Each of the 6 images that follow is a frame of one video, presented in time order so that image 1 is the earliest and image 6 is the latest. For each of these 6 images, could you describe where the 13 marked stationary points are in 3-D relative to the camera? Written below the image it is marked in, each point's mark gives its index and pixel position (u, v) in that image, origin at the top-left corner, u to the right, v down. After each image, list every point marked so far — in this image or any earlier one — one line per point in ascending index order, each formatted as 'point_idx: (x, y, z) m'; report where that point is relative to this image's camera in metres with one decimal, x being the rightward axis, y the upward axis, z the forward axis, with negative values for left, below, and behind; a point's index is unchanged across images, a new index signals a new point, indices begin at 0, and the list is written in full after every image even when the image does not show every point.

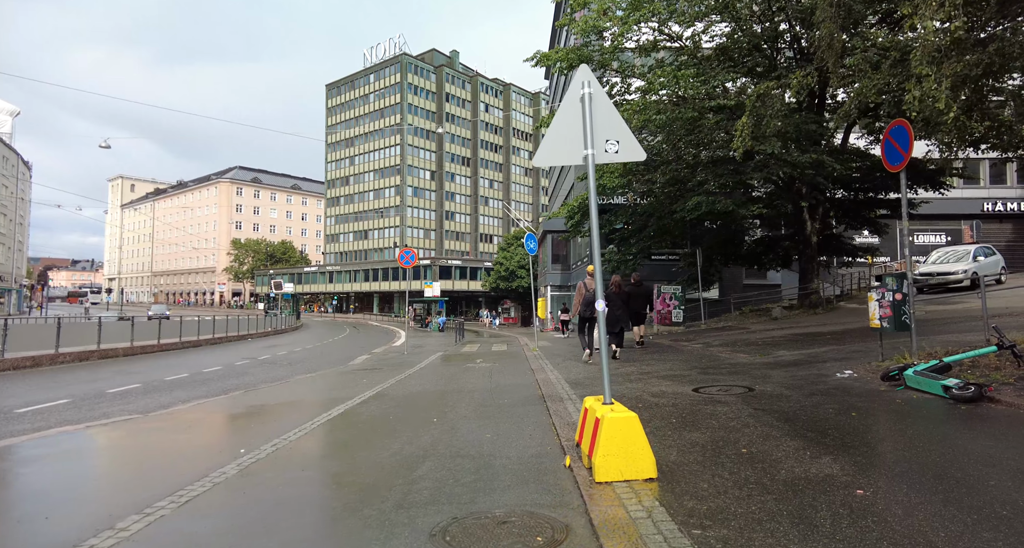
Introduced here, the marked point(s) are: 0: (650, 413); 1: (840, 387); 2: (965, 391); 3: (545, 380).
0: (+1.4, -1.4, +5.2) m
1: (+3.7, -1.3, +5.9) m
2: (+4.2, -1.1, +4.9) m
3: (+0.5, -1.7, +8.2) m
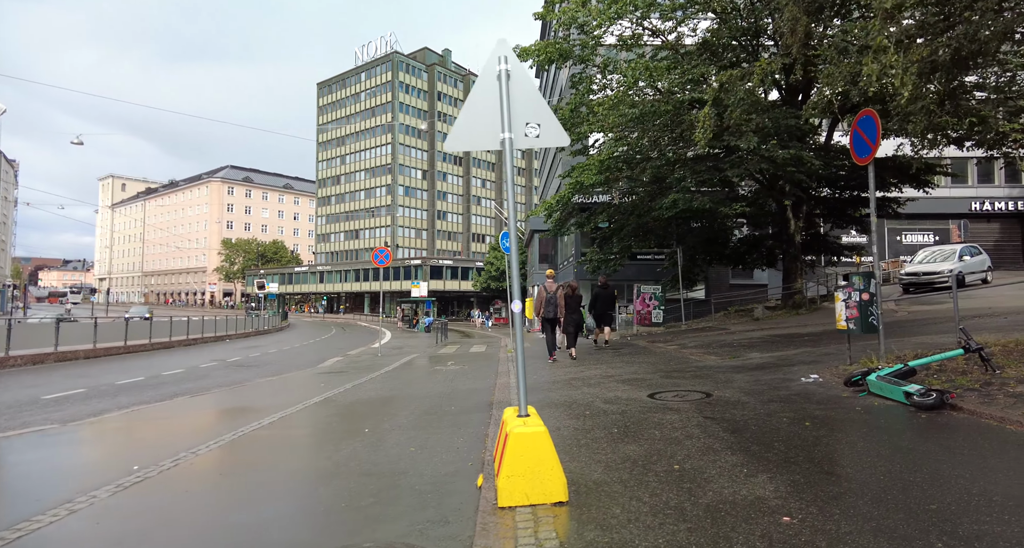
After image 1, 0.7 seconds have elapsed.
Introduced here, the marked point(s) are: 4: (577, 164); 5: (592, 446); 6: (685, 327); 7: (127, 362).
0: (+0.8, -1.4, +4.9) m
1: (+3.1, -1.3, +5.6) m
2: (+3.6, -1.1, +4.5) m
3: (-0.1, -1.7, +7.8) m
4: (+2.4, +4.0, +18.7) m
5: (+0.6, -1.3, +4.0) m
6: (+5.4, -1.6, +16.1) m
7: (-9.7, -2.2, +13.1) m
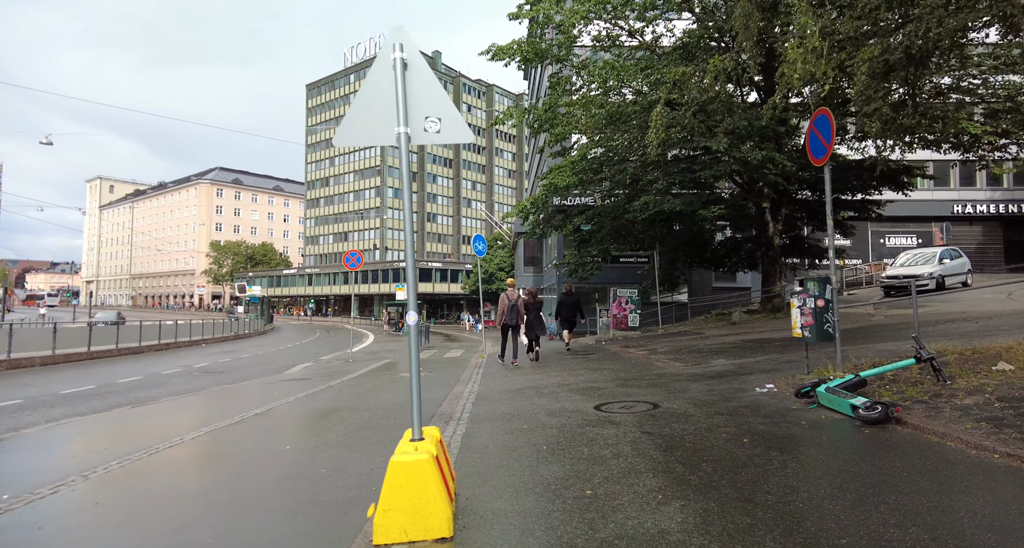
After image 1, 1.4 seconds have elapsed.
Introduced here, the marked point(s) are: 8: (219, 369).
0: (+0.1, -1.4, +4.6) m
1: (+2.5, -1.3, +5.3) m
2: (+3.0, -1.1, +4.3) m
3: (-0.8, -1.7, +7.5) m
4: (+1.6, +3.9, +18.4) m
5: (0.0, -1.4, +3.8) m
6: (+4.6, -1.8, +15.9) m
7: (-10.4, -2.3, +12.7) m
8: (-8.1, -2.6, +14.4) m
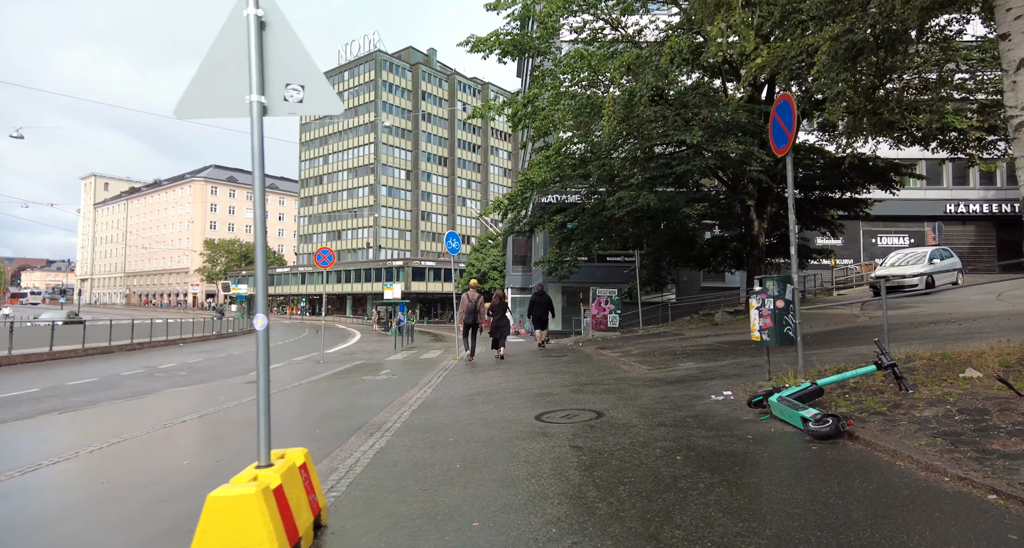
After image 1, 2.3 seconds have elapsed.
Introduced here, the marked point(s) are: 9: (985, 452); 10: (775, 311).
0: (-0.5, -1.4, +4.2) m
1: (+1.8, -1.3, +4.9) m
2: (+2.3, -1.1, +3.9) m
3: (-1.5, -1.7, +7.1) m
4: (+0.9, +3.9, +18.0) m
5: (-0.6, -1.4, +3.4) m
6: (+3.9, -1.7, +15.5) m
7: (-11.1, -2.3, +12.2) m
8: (-8.8, -2.6, +14.0) m
9: (+2.9, -1.1, +3.2) m
10: (+2.8, -0.4, +5.4) m
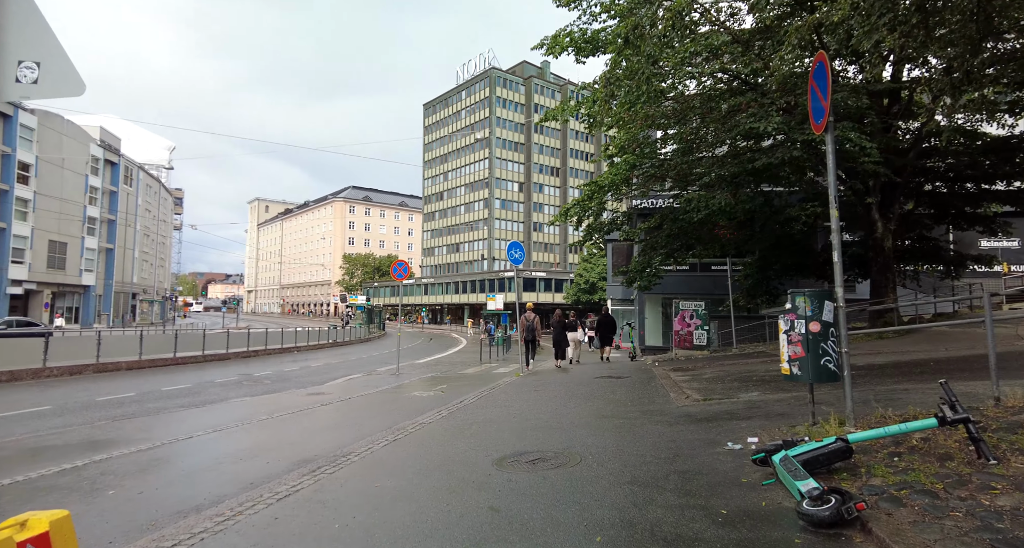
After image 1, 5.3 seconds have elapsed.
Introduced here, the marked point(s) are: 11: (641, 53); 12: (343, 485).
0: (-1.1, -1.6, +3.7) m
1: (+1.4, -1.5, +3.9) m
2: (+1.6, -1.2, +2.8) m
3: (-1.3, -1.9, +6.7) m
4: (+3.5, +3.5, +16.9) m
5: (-1.4, -1.5, +2.9) m
6: (+5.8, -2.0, +13.7) m
7: (-9.5, -2.7, +13.9) m
8: (-6.9, -3.0, +15.0) m
9: (+2.1, -1.2, +2.0) m
10: (+2.4, -0.5, +4.2) m
11: (+2.9, +4.9, +11.7) m
12: (-1.3, -1.6, +3.9) m
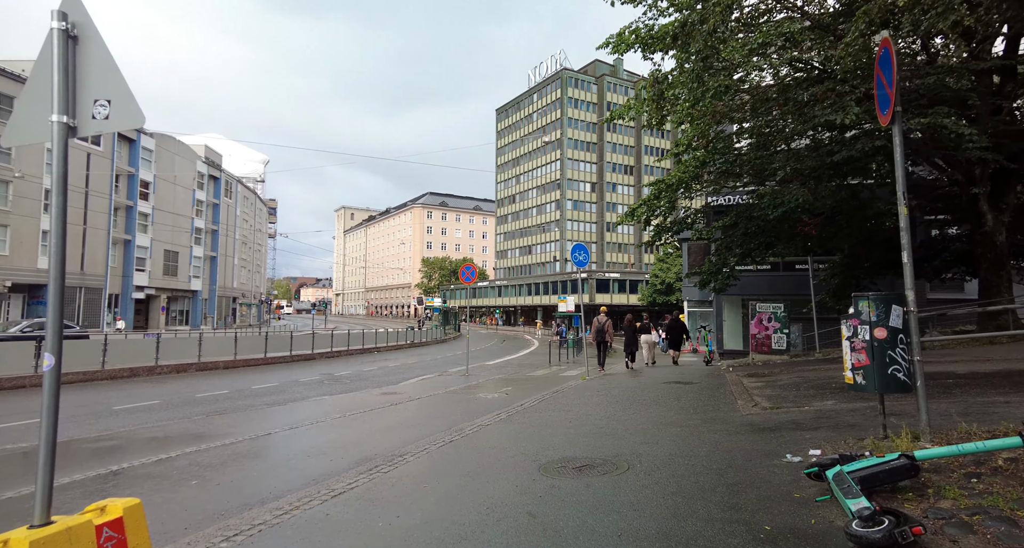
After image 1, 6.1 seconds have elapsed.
0: (-0.8, -1.6, +3.9) m
1: (+1.7, -1.5, +3.7) m
2: (+1.8, -1.3, +2.6) m
3: (-0.6, -2.0, +6.9) m
4: (+5.5, +3.5, +16.3) m
5: (-1.2, -1.6, +3.1) m
6: (+7.5, -2.0, +12.8) m
7: (-7.7, -2.9, +15.2) m
8: (-4.9, -3.1, +15.9) m
9: (+2.1, -1.2, +1.7) m
10: (+2.7, -0.5, +3.9) m
11: (+4.2, +4.9, +11.2) m
12: (-0.9, -1.6, +4.1) m
